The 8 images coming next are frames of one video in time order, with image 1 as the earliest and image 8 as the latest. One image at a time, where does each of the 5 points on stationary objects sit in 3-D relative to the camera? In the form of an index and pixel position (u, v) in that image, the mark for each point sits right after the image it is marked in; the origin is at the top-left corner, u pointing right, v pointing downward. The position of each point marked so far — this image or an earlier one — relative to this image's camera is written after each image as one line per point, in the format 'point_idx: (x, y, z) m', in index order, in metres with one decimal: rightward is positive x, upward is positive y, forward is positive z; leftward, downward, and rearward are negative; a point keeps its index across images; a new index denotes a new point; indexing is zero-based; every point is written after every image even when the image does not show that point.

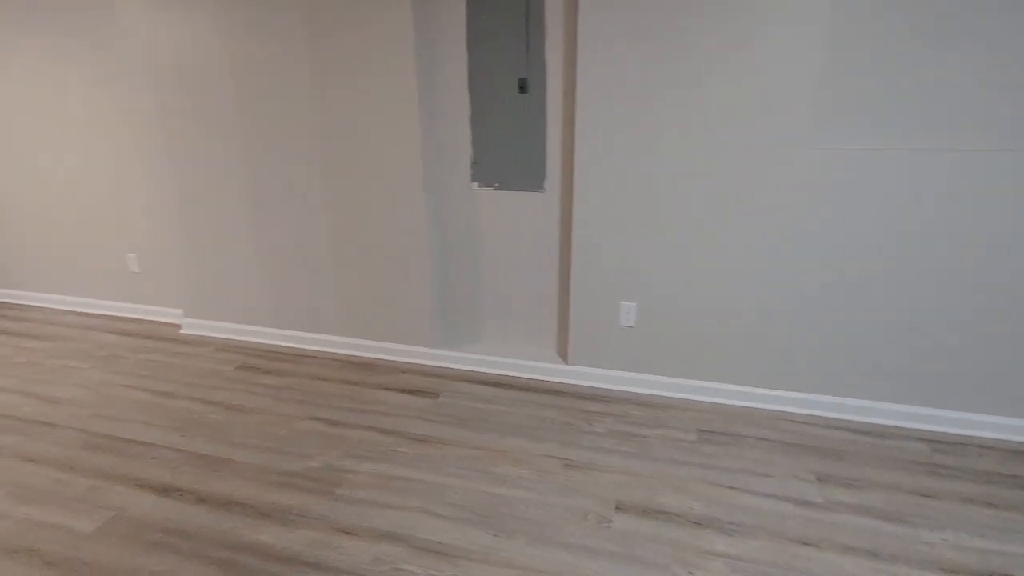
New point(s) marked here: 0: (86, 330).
0: (-2.8, -0.3, +3.5) m
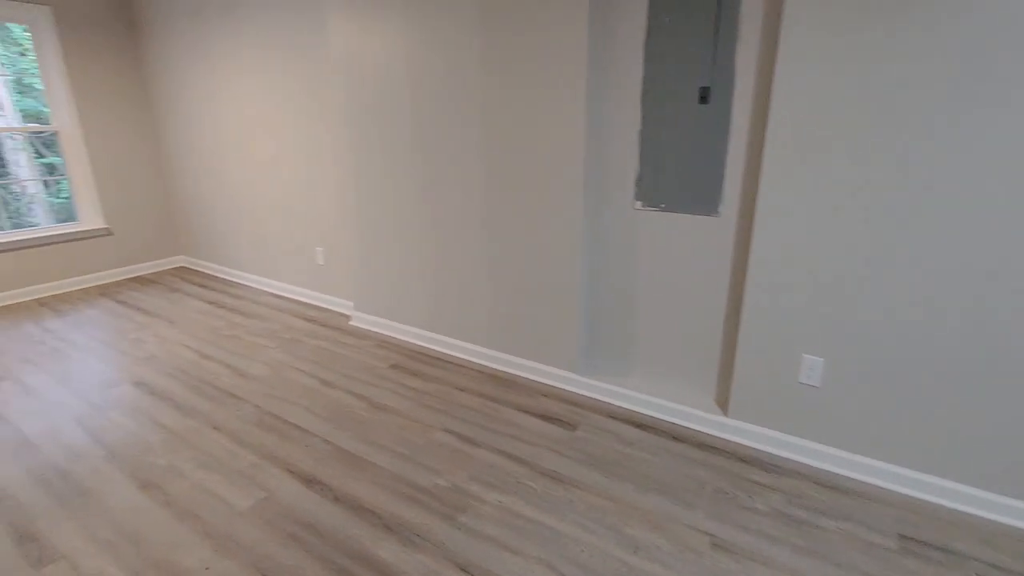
0: (-1.7, -0.2, +3.9) m
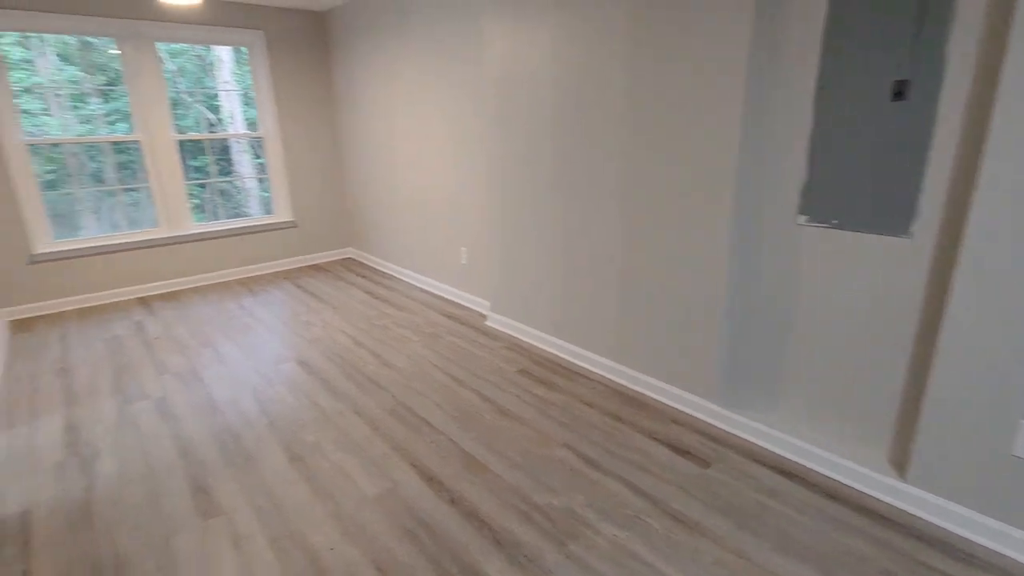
0: (-0.7, -0.1, +4.2) m
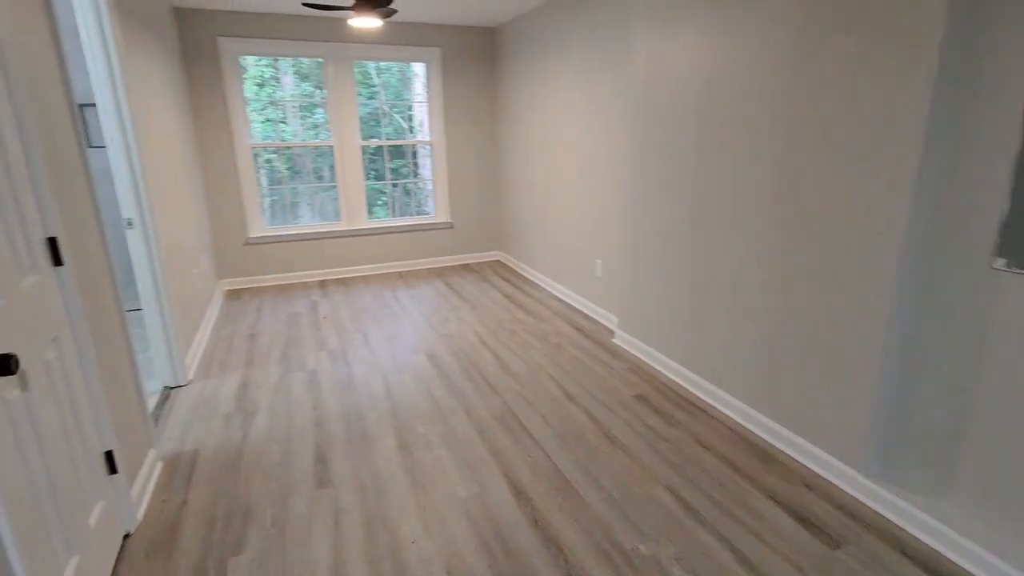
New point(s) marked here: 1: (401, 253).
0: (+0.3, -0.2, +4.2) m
1: (-1.2, +0.4, +5.6) m
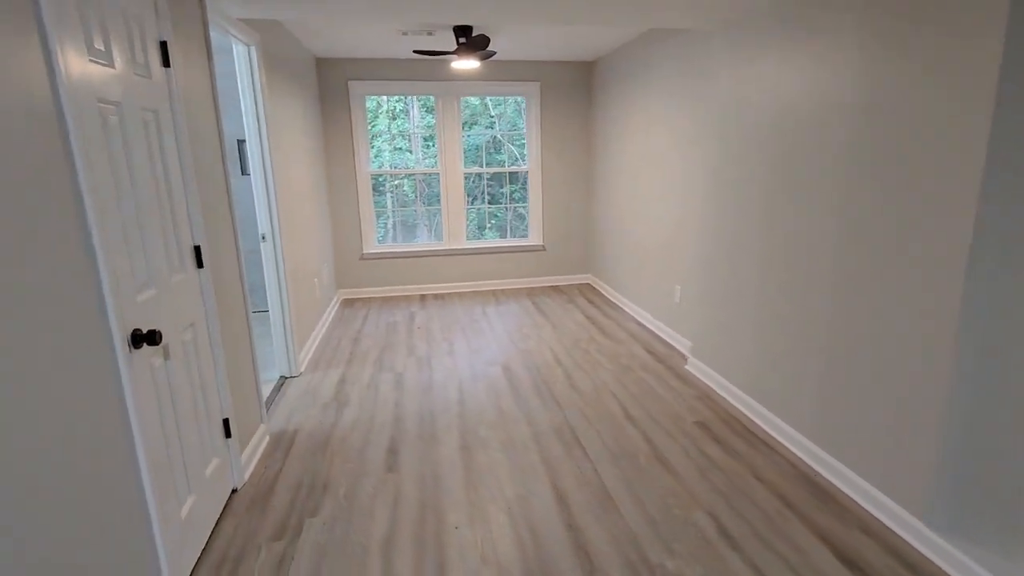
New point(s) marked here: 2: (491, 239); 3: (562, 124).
0: (+1.0, -0.4, +4.2) m
1: (-0.2, +0.2, +6.0) m
2: (-0.2, +0.6, +6.0) m
3: (+0.5, +1.8, +5.8) m
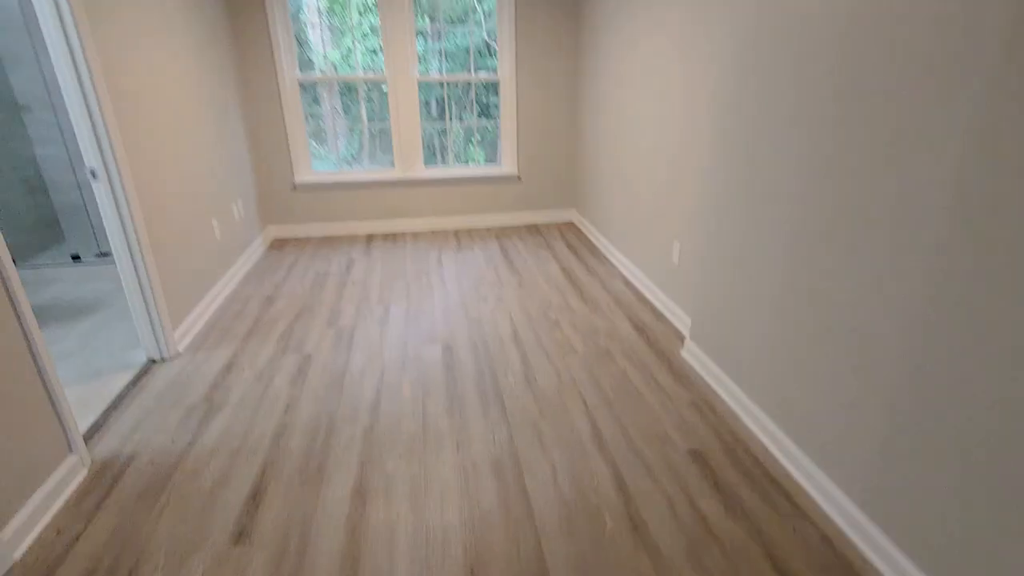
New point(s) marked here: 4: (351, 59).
0: (+0.7, -0.1, +3.3) m
1: (-0.5, +0.8, +5.0) m
2: (-0.5, +1.1, +5.0) m
3: (+0.3, +2.3, +4.5) m
4: (-1.3, +1.9, +4.5) m
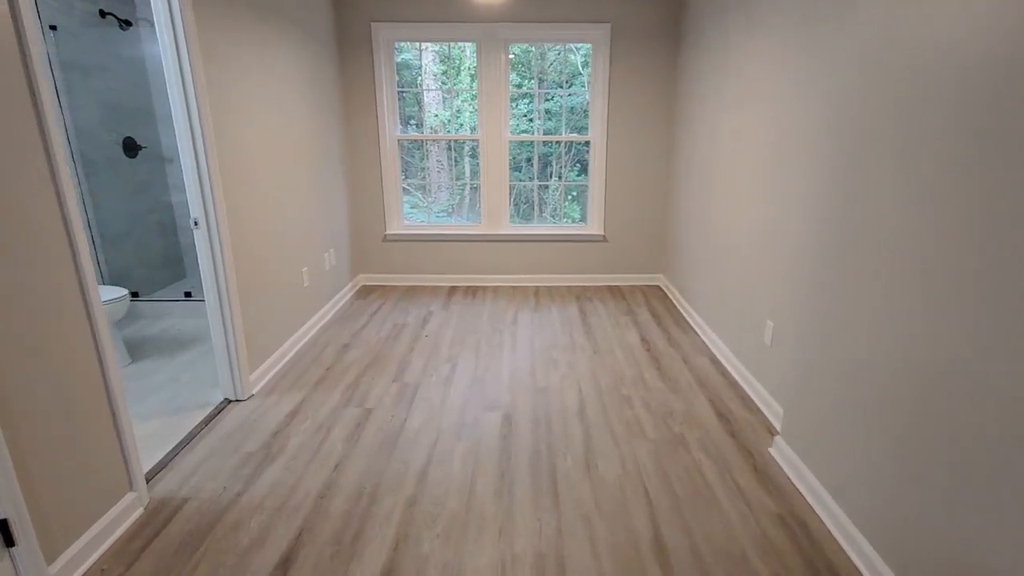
0: (+1.1, -0.5, +3.0) m
1: (+0.3, +0.2, +4.9) m
2: (+0.3, +0.6, +4.9) m
3: (+1.1, +1.8, +4.5) m
4: (-0.6, +1.5, +4.7) m
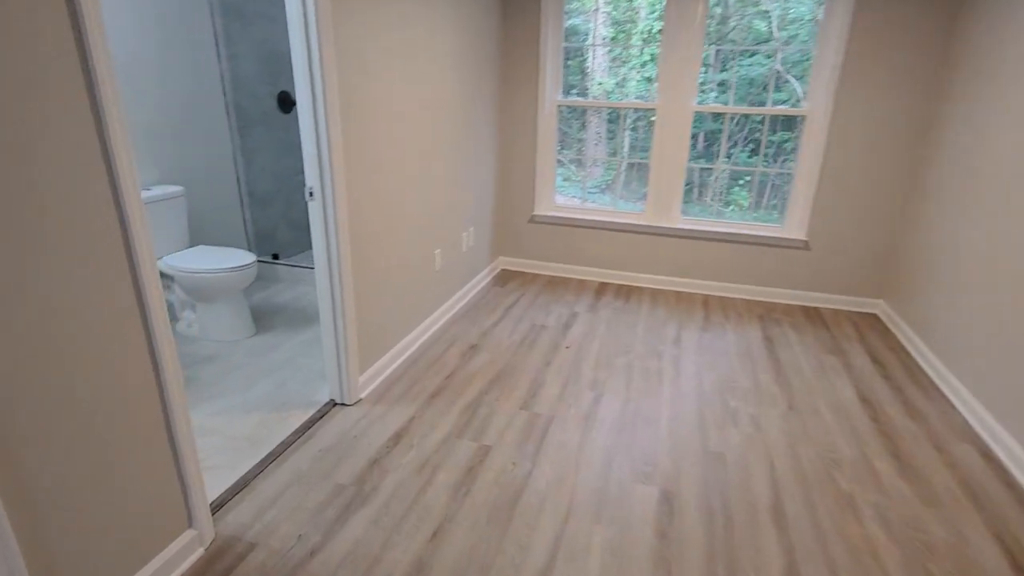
0: (+1.7, -0.8, +2.0) m
1: (+1.5, +0.1, +3.9) m
2: (+1.6, +0.5, +3.9) m
3: (+2.3, +1.5, +3.2) m
4: (+0.8, +1.5, +3.9) m
